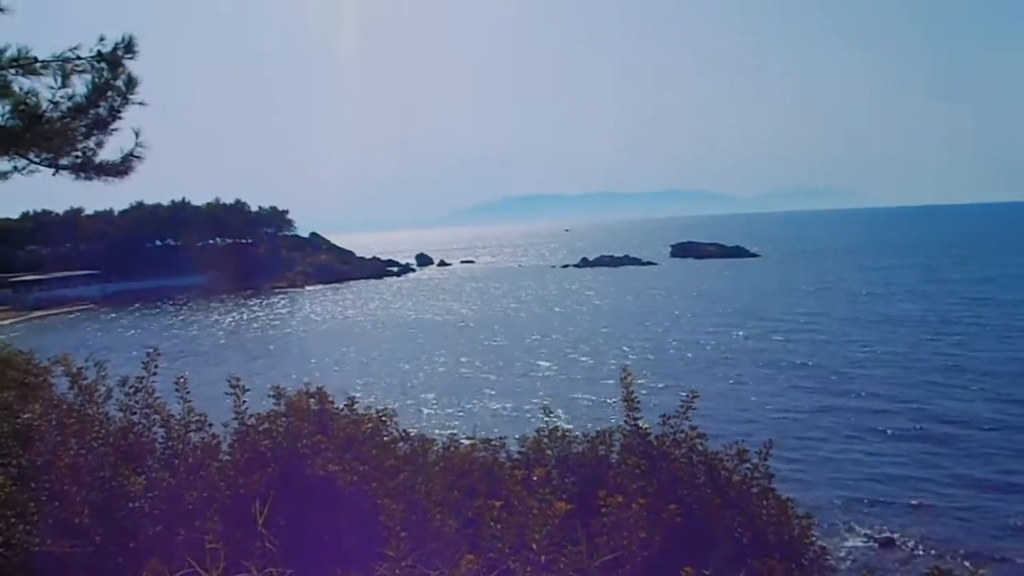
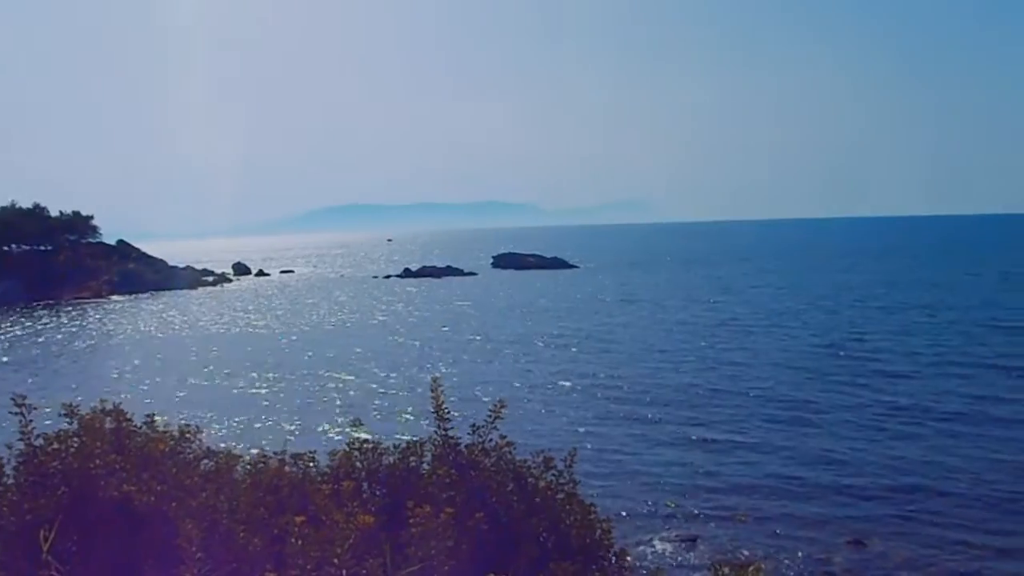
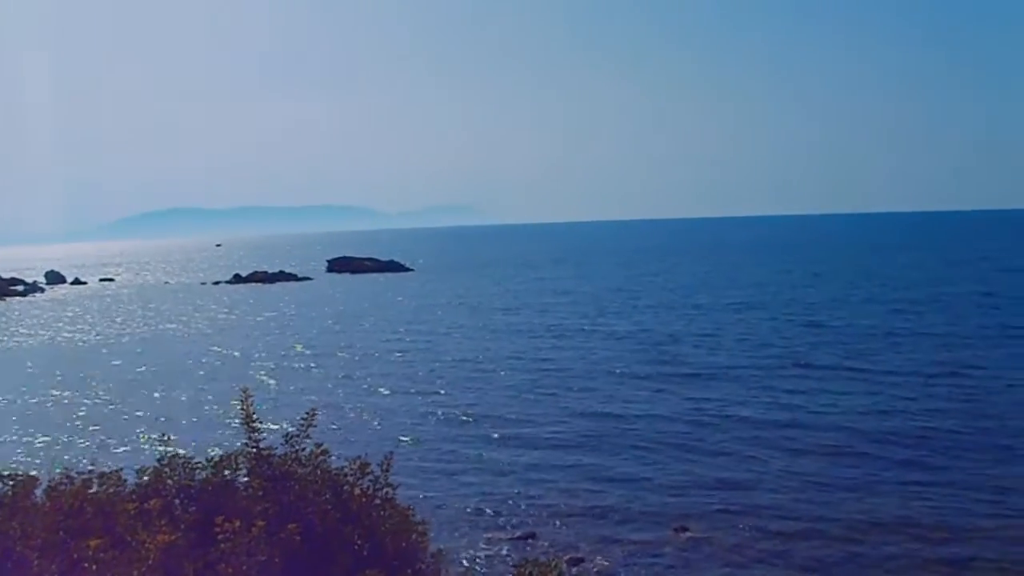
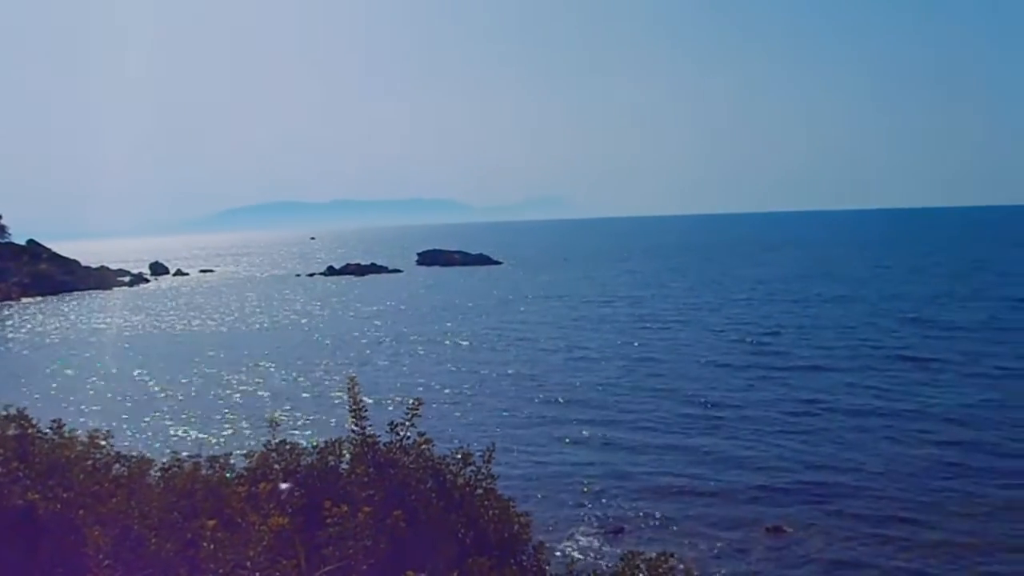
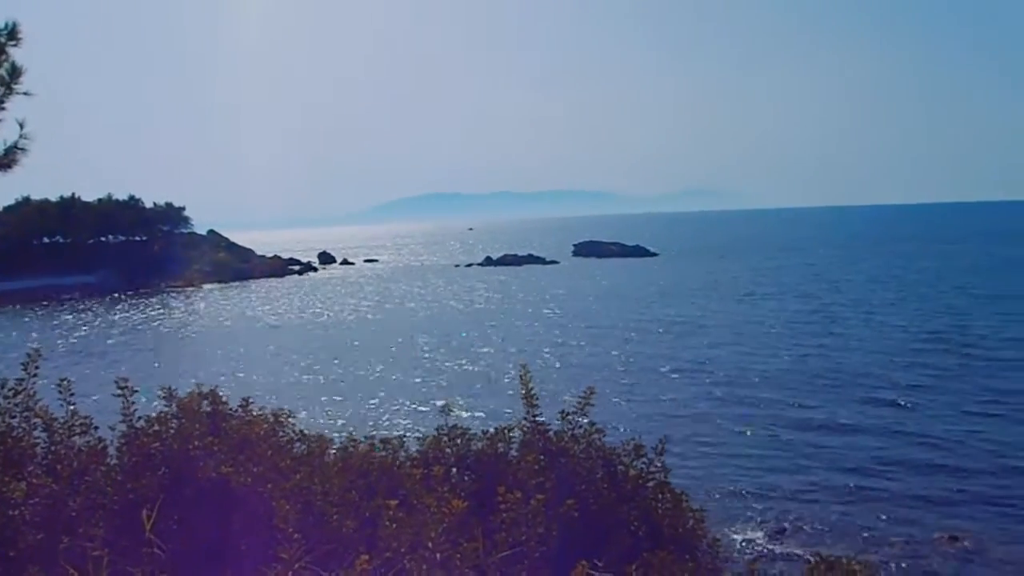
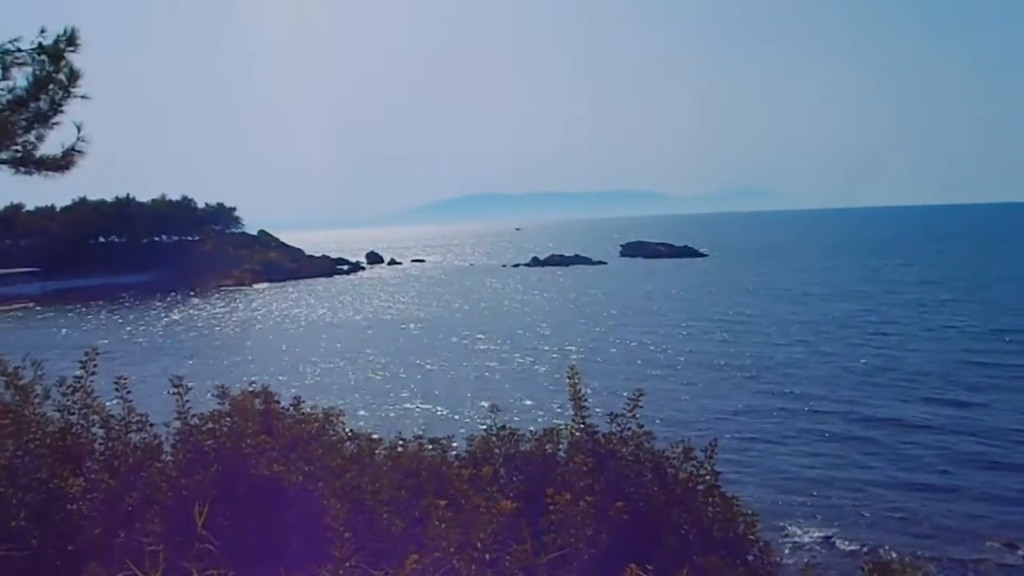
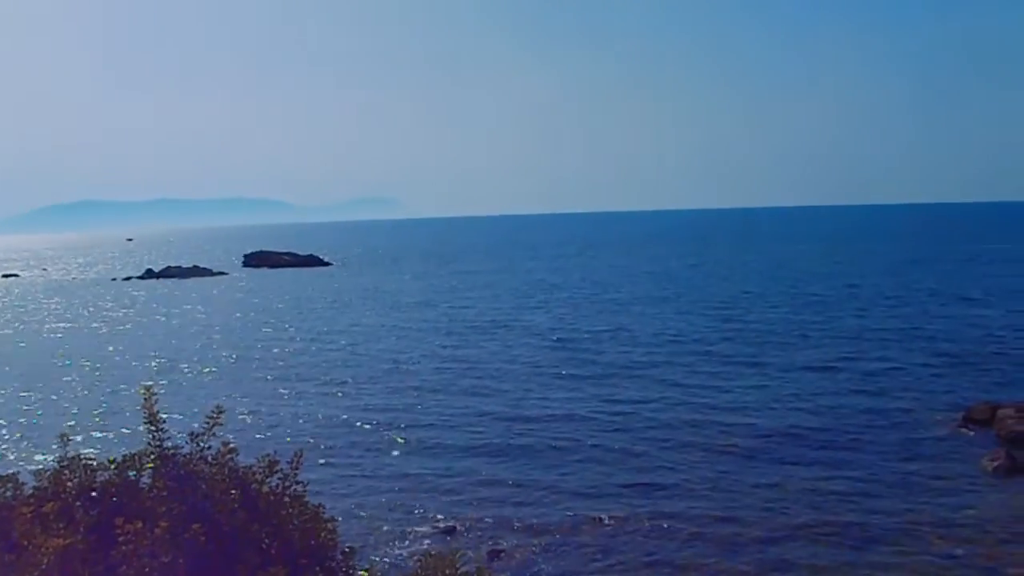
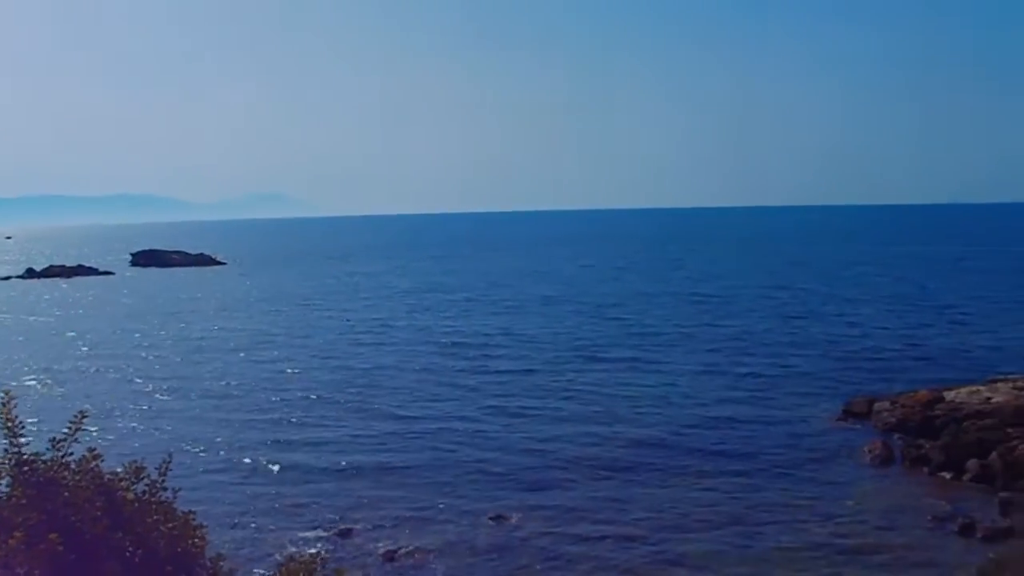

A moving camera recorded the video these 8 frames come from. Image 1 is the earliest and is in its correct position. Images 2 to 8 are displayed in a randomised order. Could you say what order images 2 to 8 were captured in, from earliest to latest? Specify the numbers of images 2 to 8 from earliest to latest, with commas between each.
6, 5, 2, 4, 3, 7, 8
